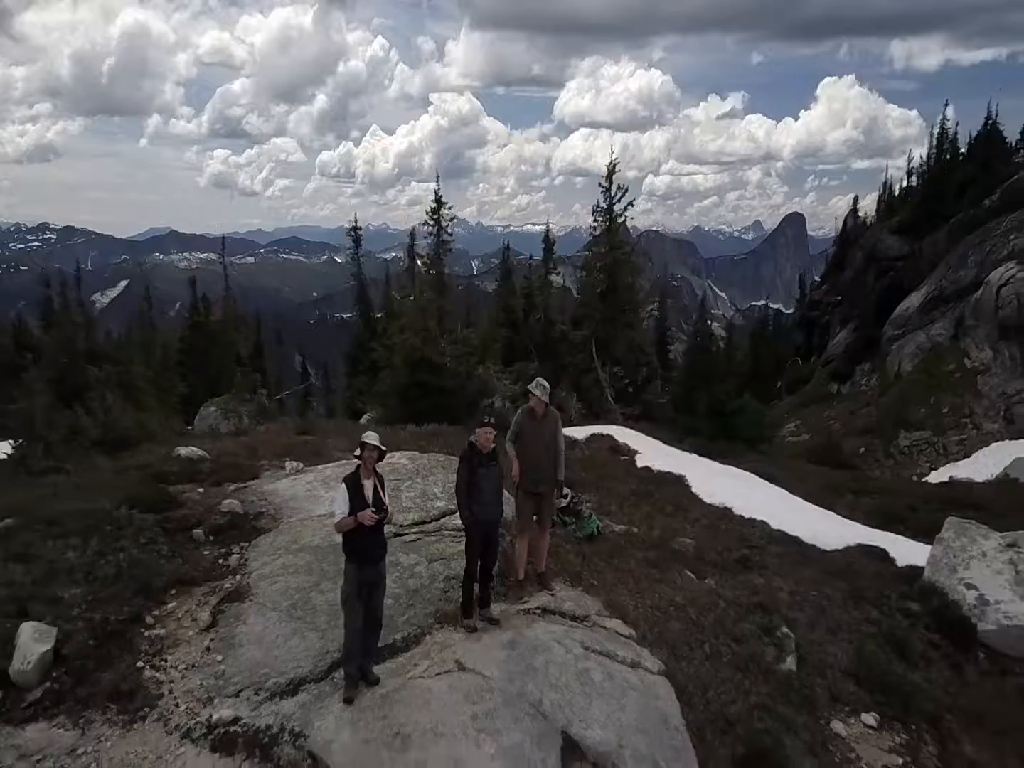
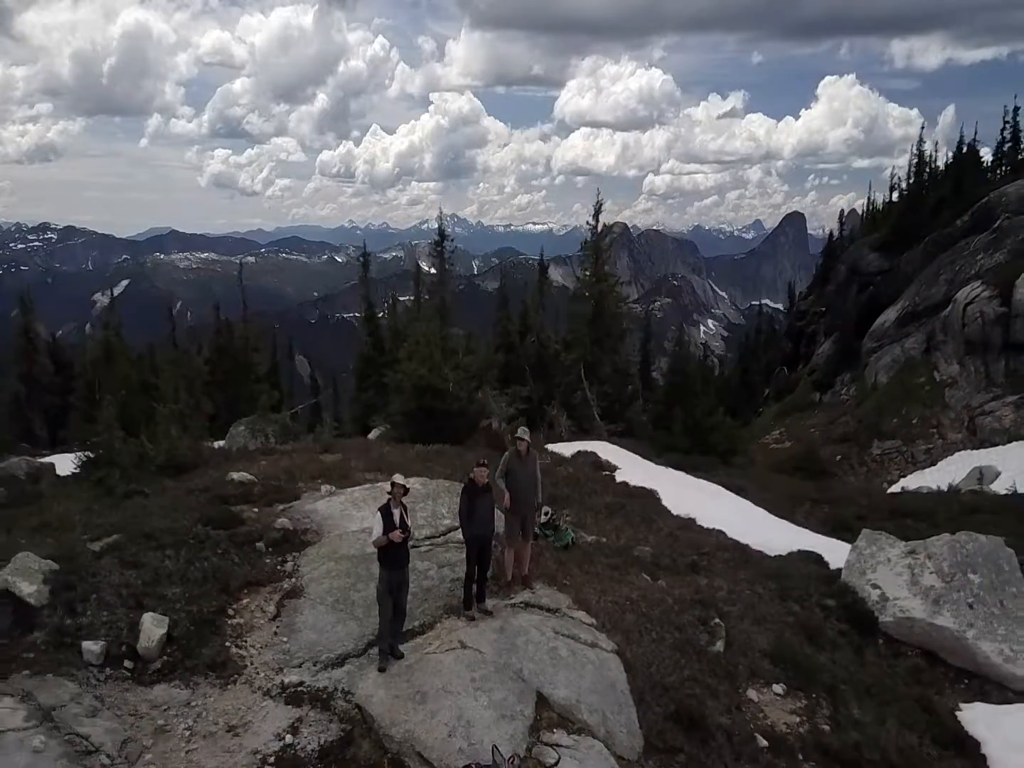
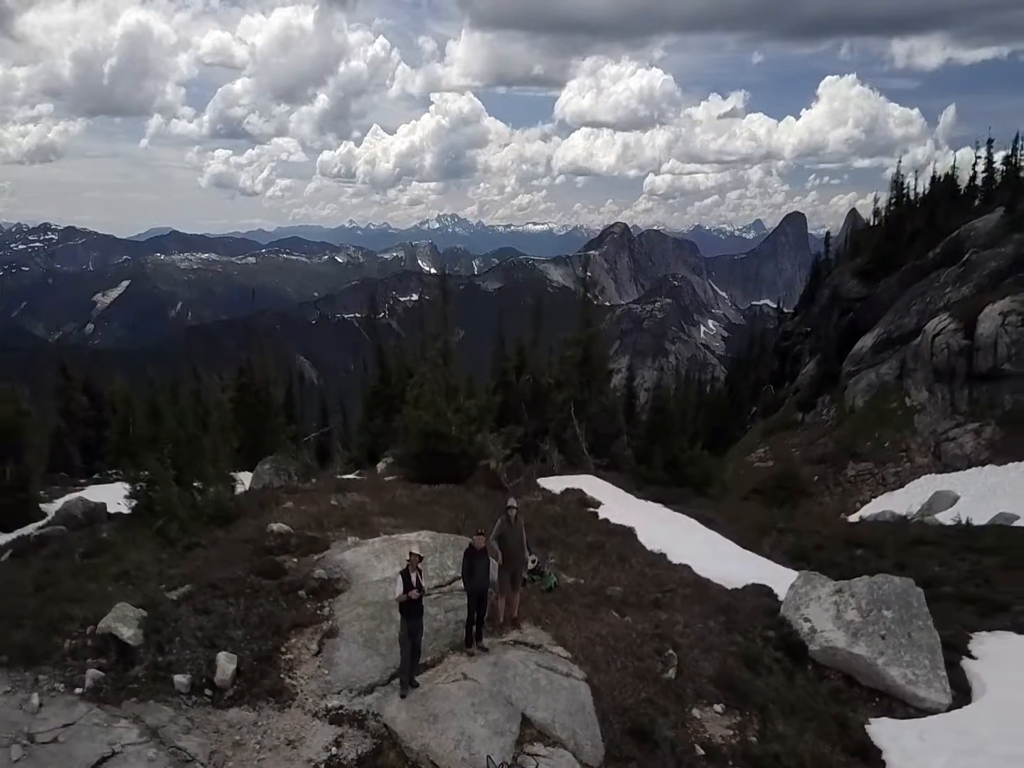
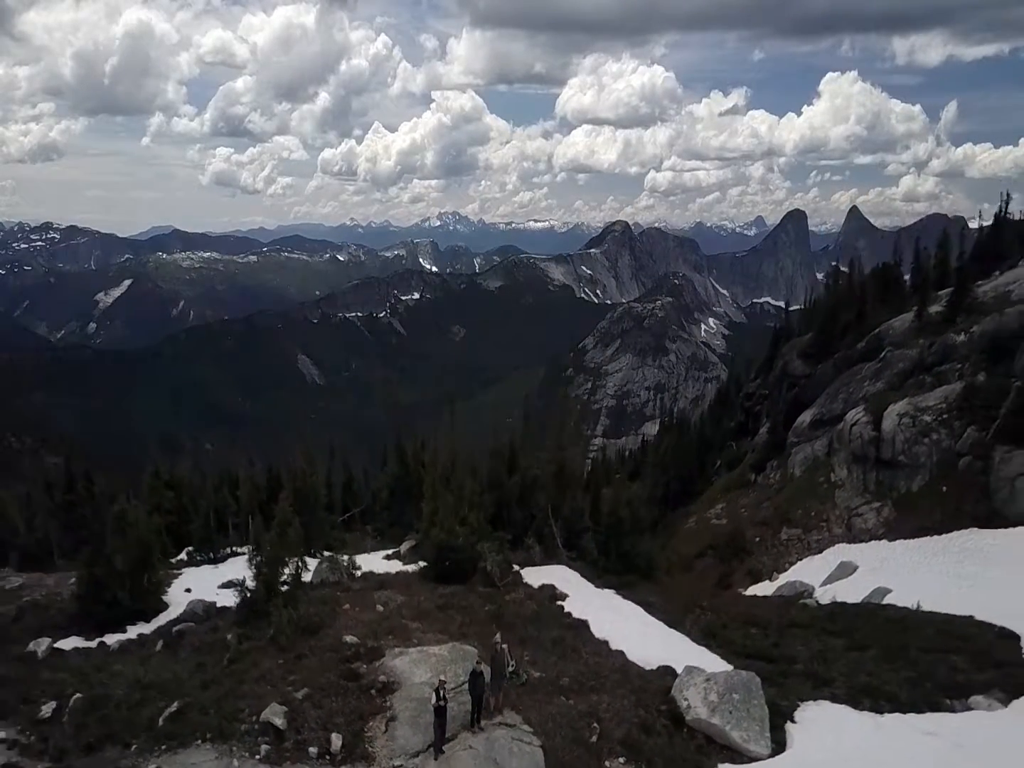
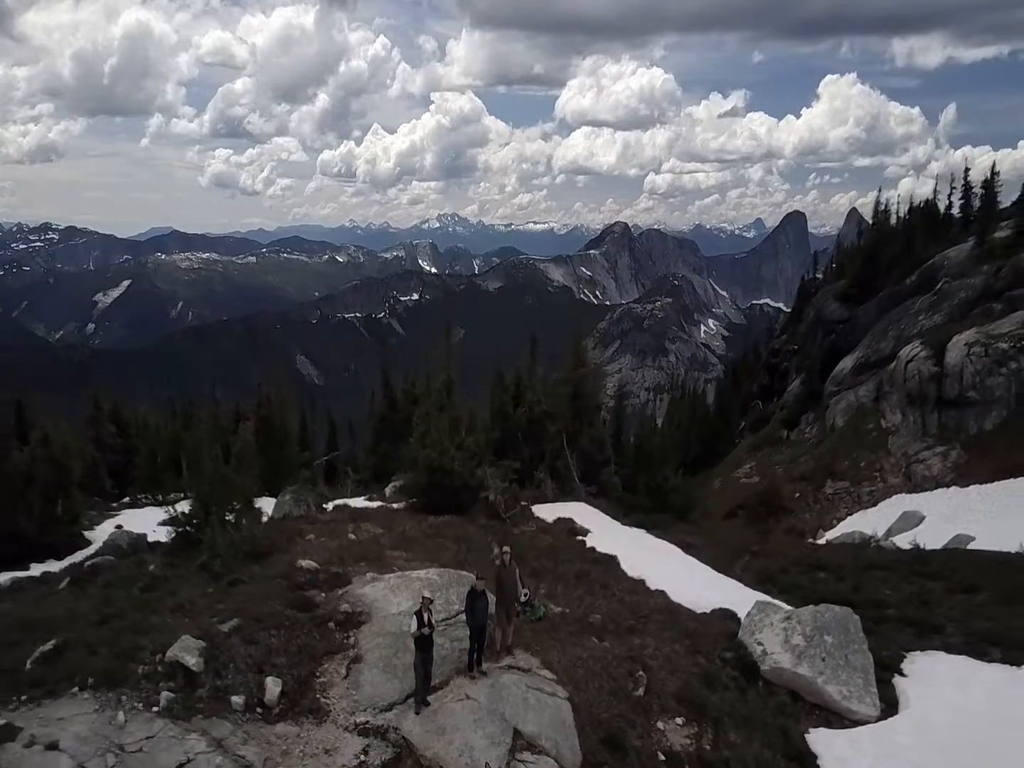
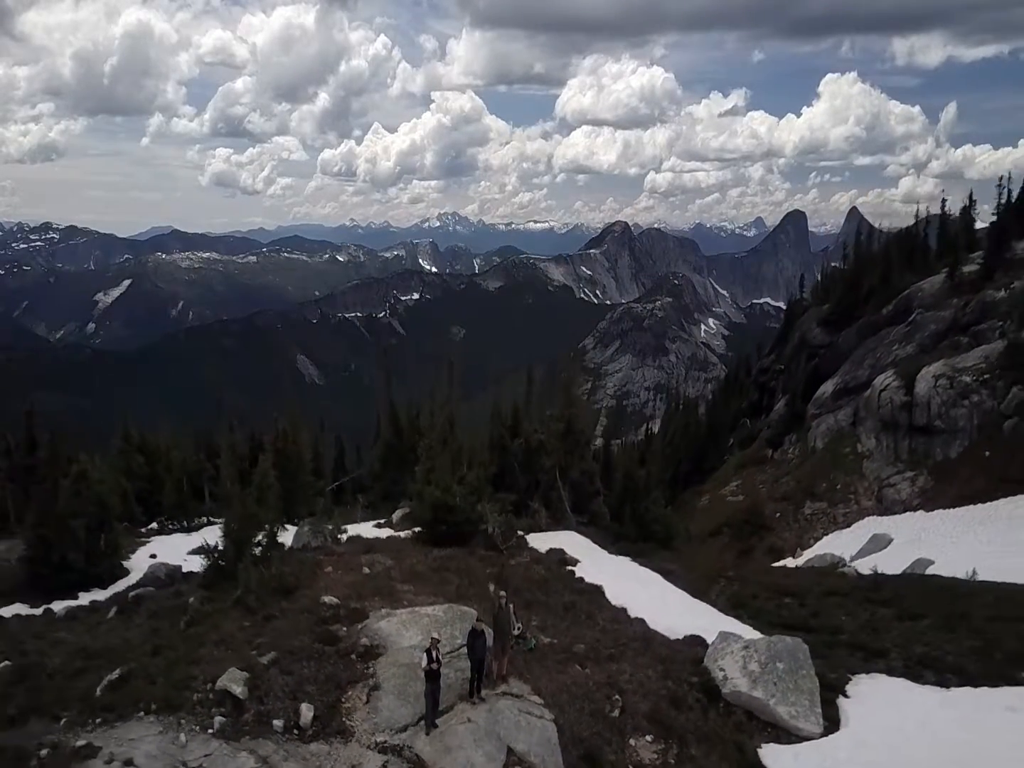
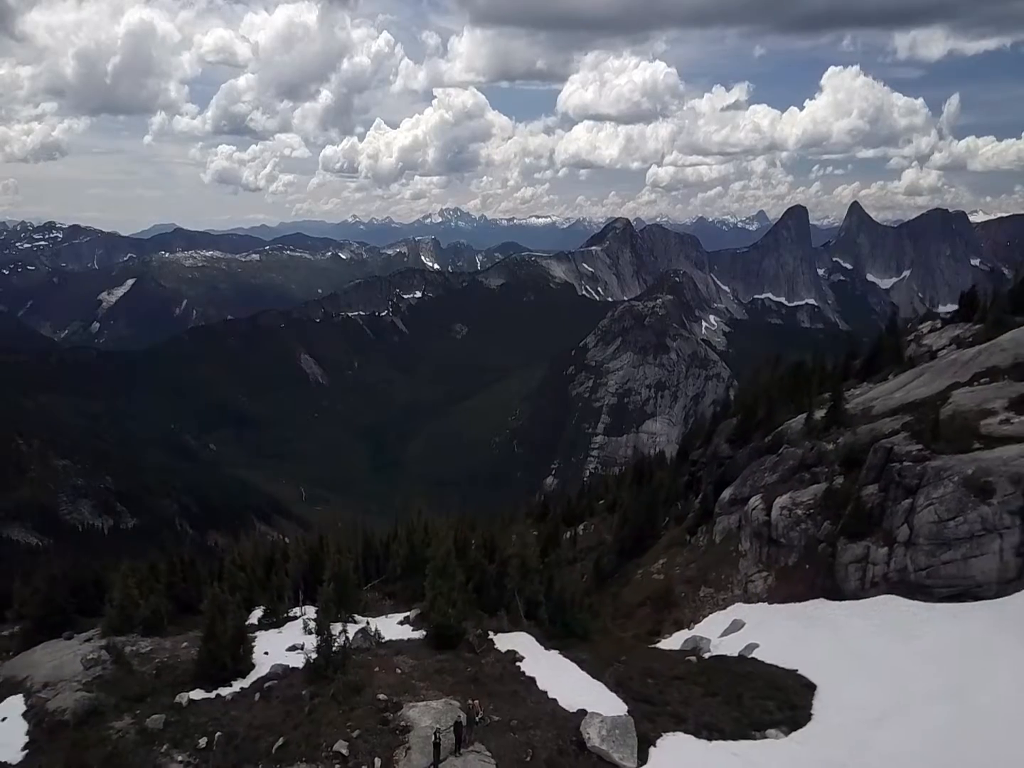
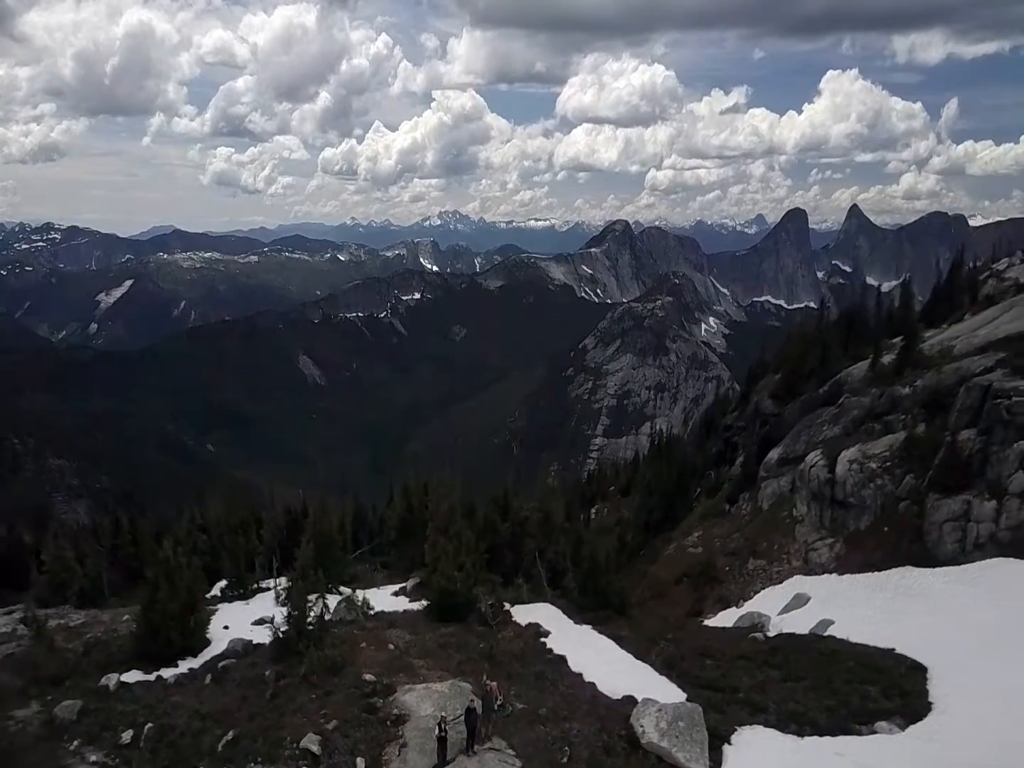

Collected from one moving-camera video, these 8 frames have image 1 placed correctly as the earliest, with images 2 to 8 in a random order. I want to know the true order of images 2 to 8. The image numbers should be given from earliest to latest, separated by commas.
2, 3, 5, 6, 4, 8, 7
